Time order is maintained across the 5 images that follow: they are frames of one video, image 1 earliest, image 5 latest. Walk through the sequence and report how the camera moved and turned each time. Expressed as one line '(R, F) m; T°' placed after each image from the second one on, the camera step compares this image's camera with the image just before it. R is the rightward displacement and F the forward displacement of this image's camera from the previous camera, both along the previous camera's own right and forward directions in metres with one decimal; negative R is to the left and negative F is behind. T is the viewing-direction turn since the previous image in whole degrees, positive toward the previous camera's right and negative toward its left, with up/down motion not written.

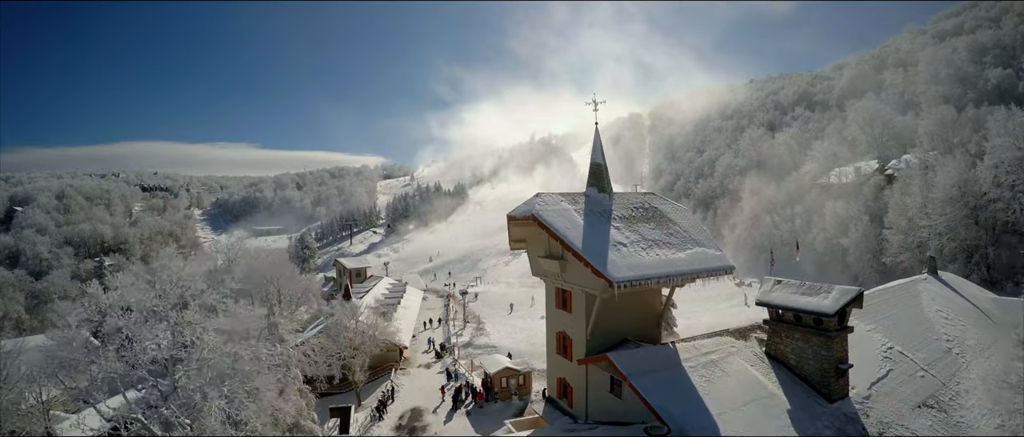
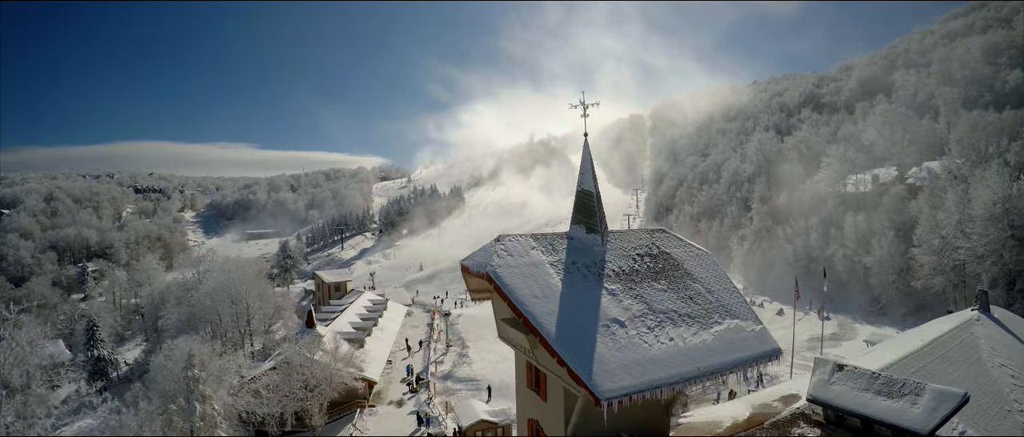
(+1.1, +4.3) m; 0°
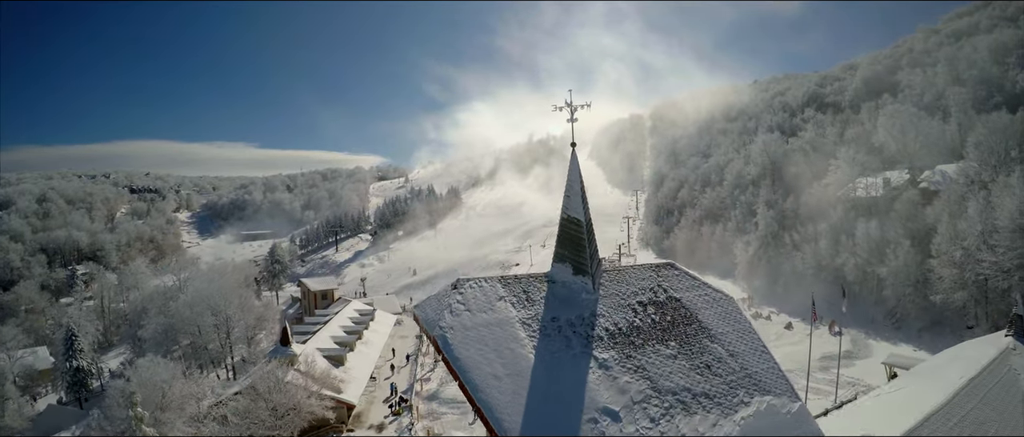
(+0.6, +2.4) m; 0°
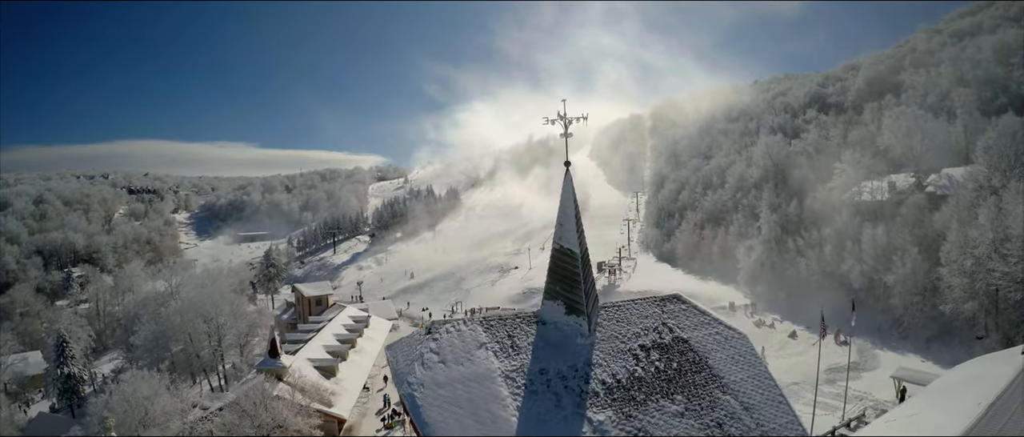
(+0.2, +1.0) m; 0°
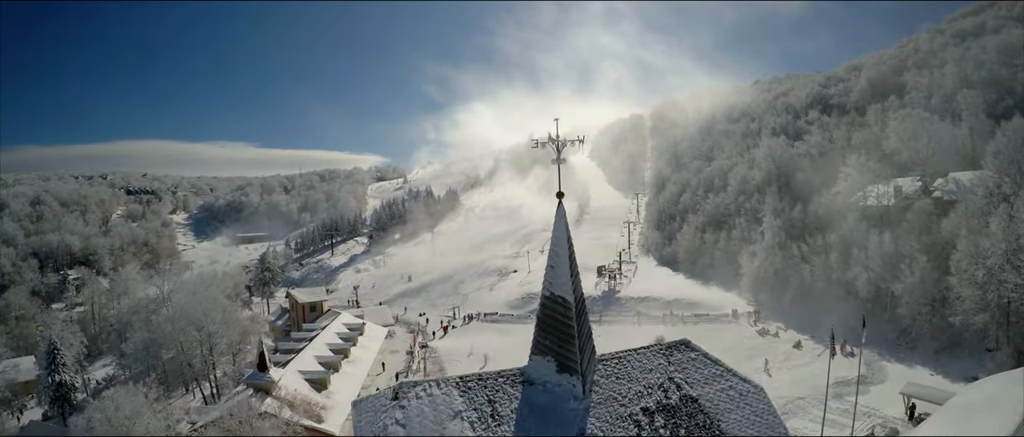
(+0.2, +1.0) m; 0°
